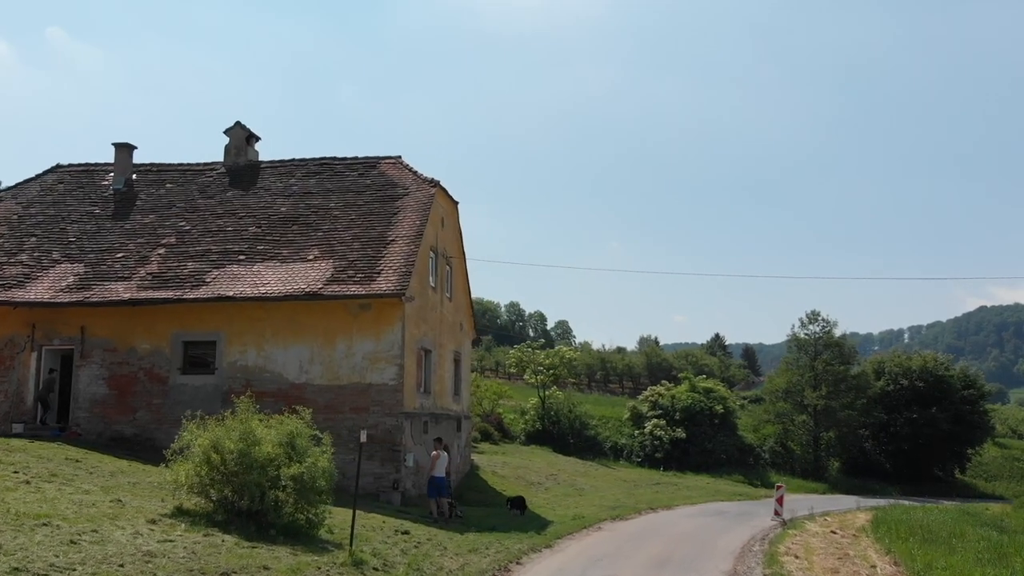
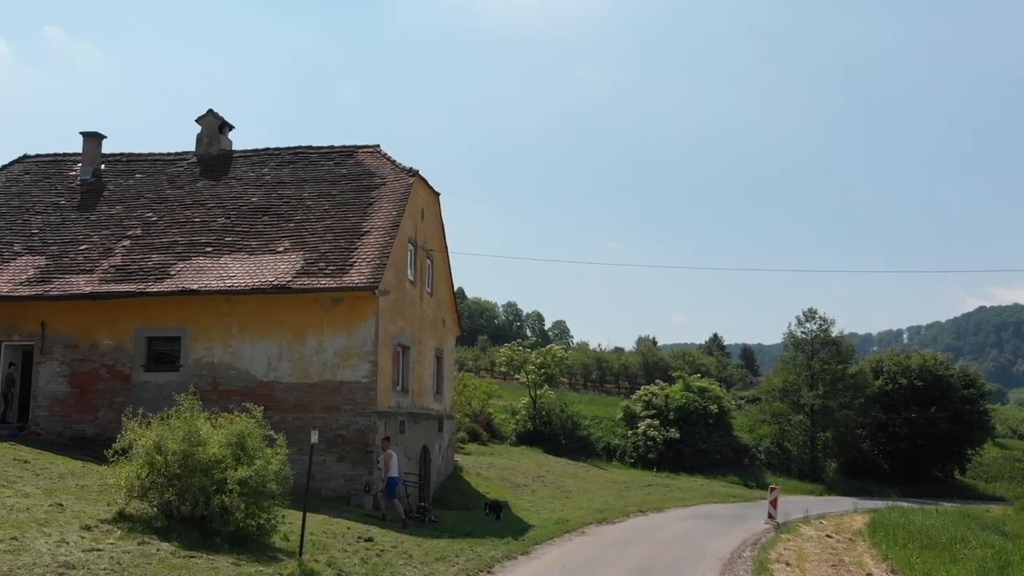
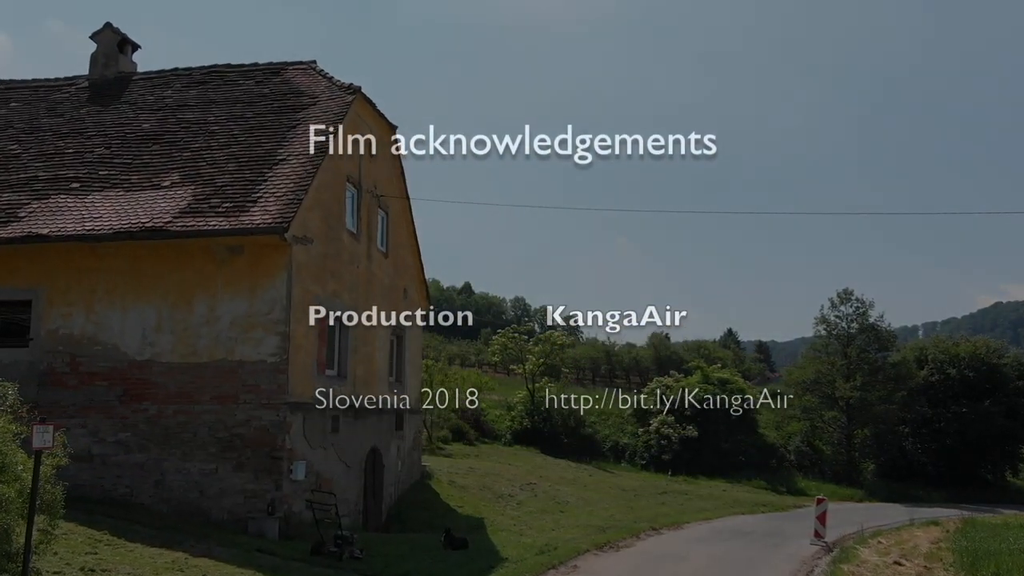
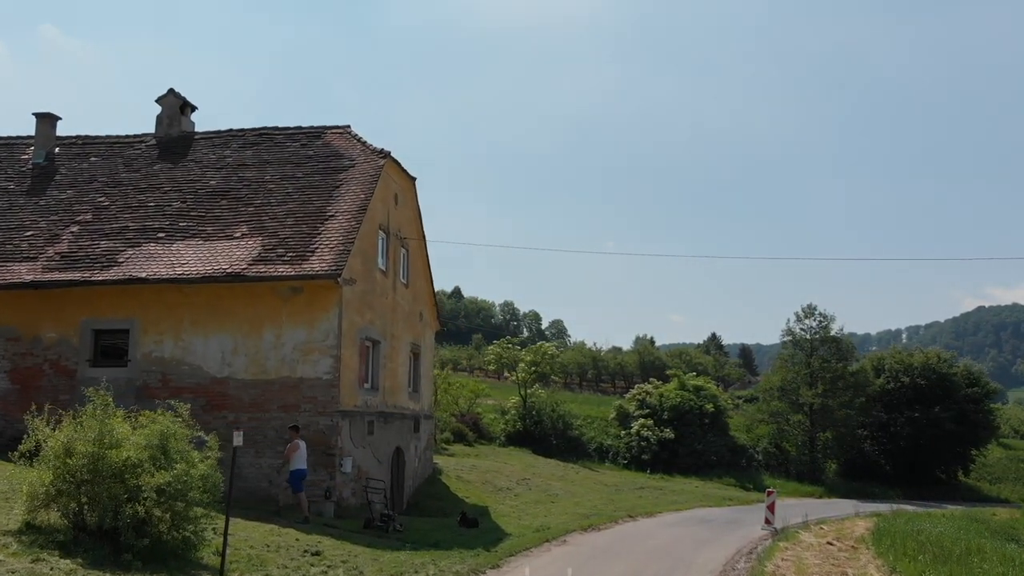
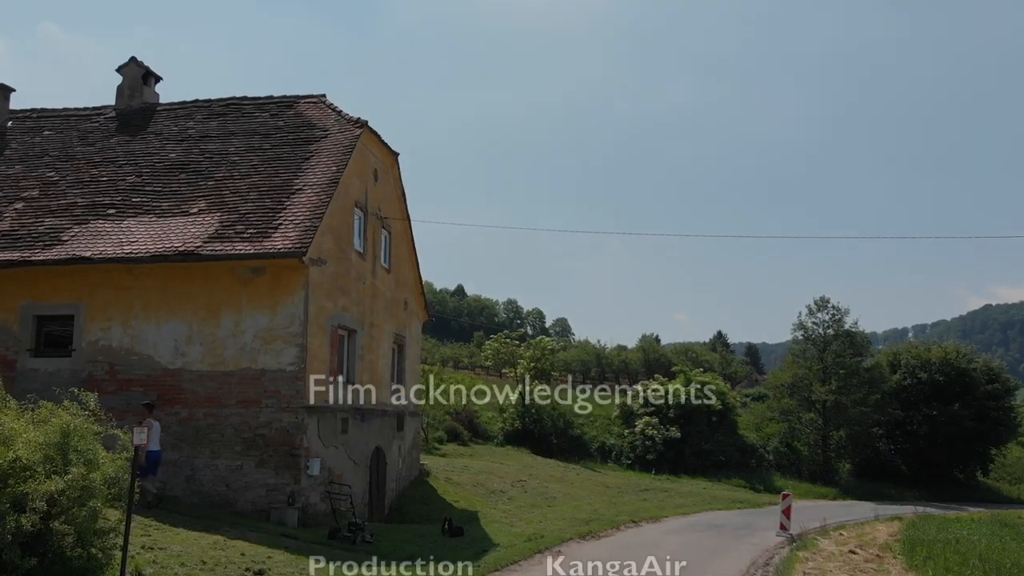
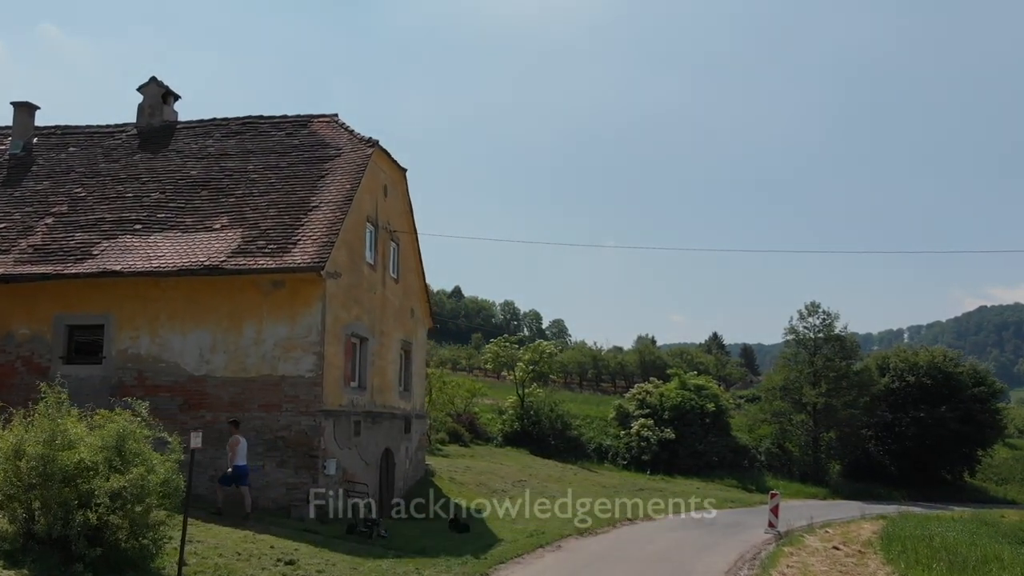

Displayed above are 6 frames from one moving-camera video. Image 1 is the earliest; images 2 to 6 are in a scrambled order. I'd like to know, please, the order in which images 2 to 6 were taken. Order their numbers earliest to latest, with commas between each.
2, 4, 6, 5, 3
